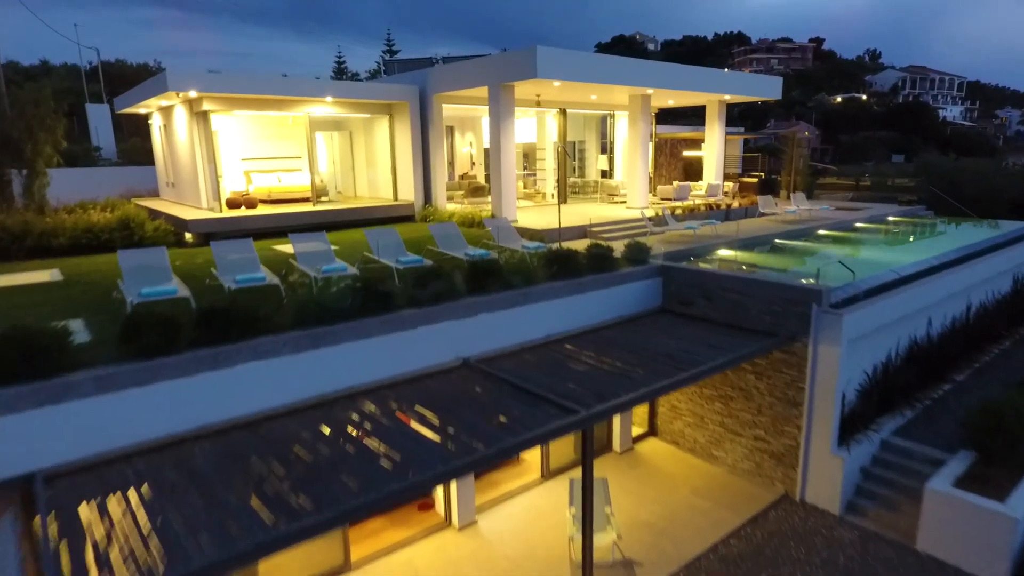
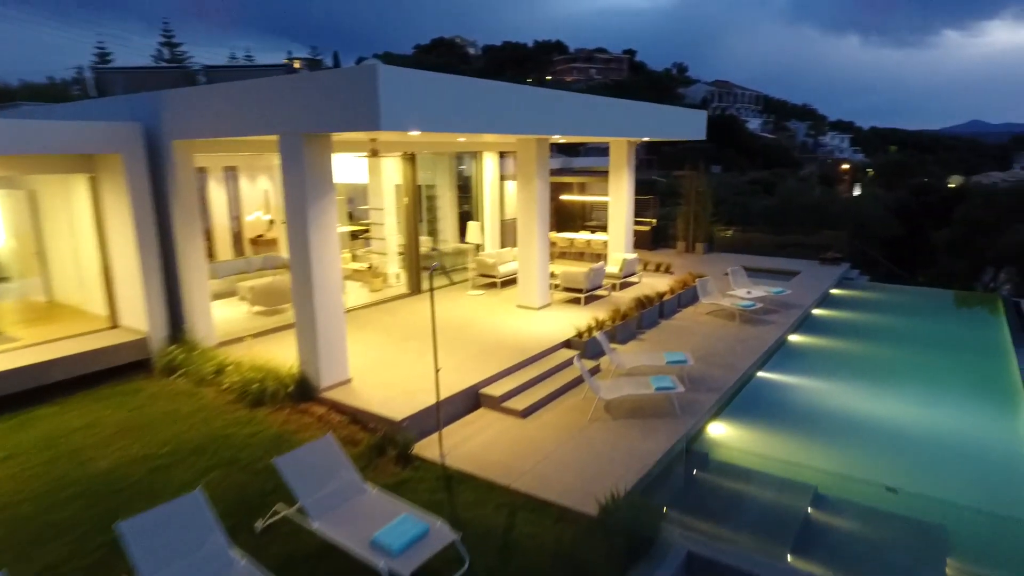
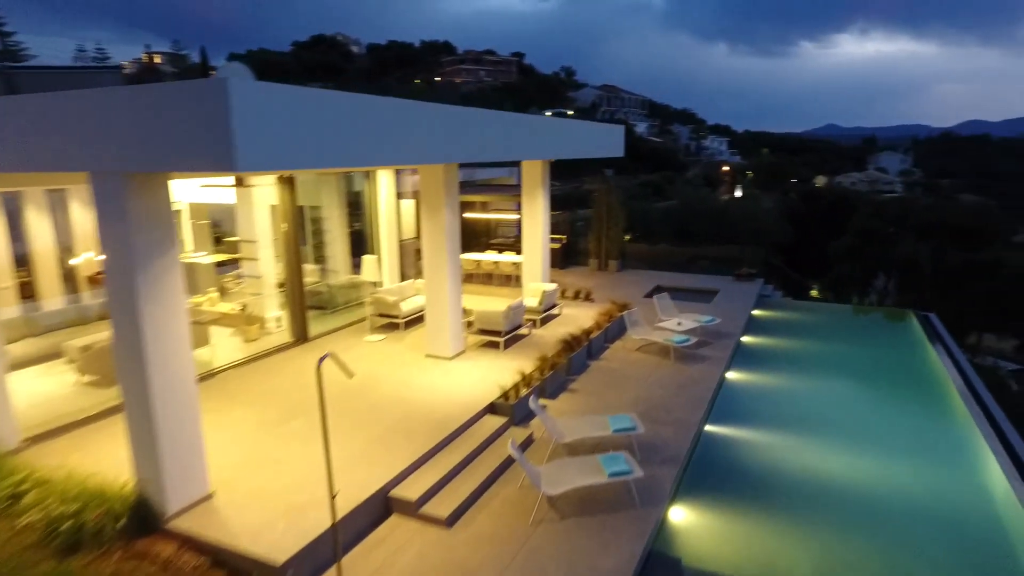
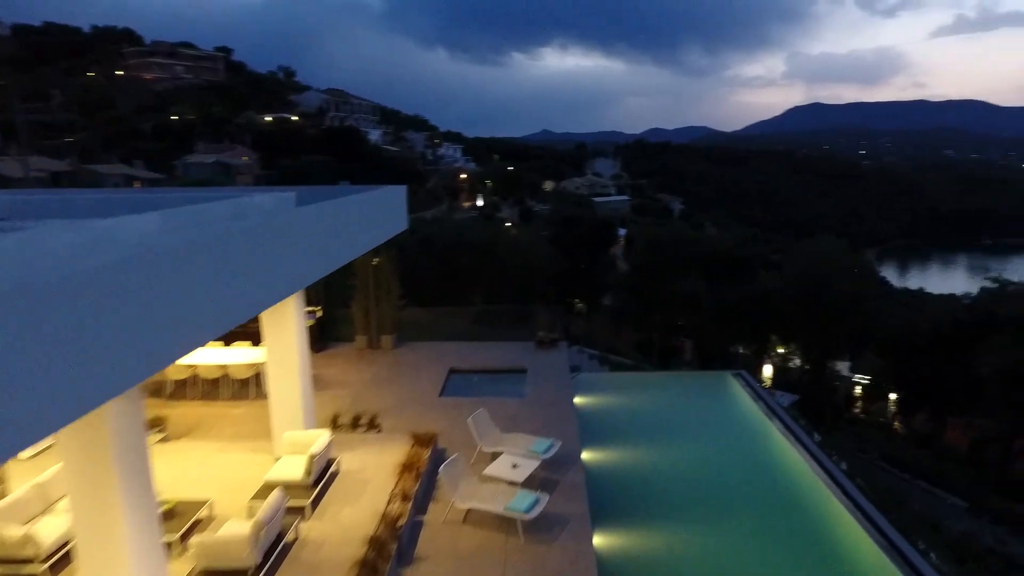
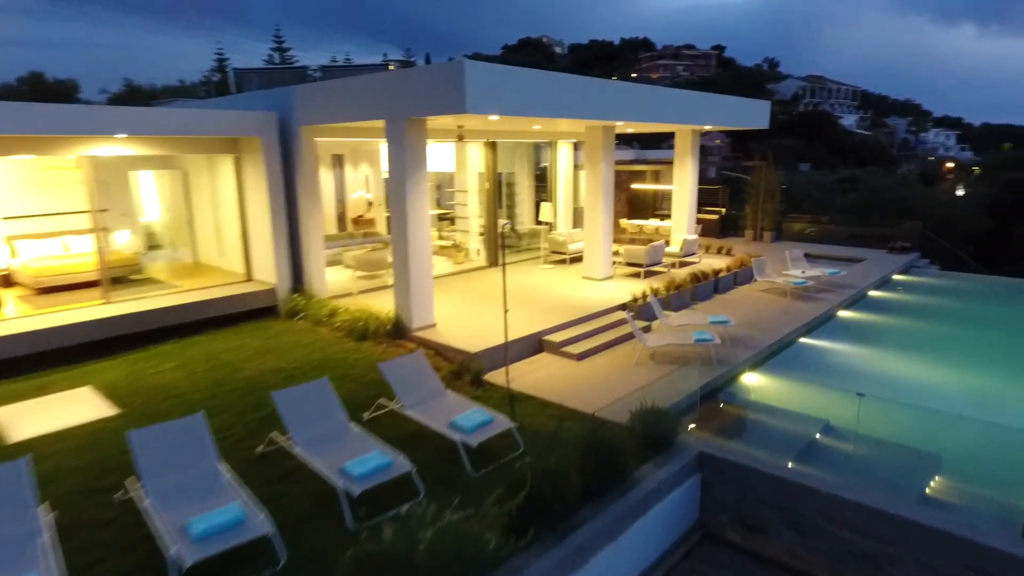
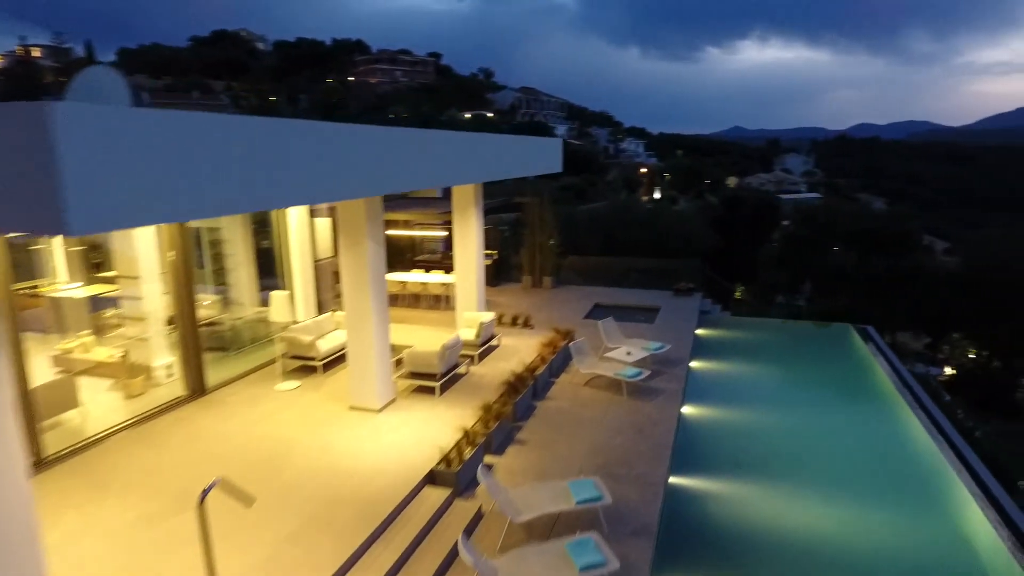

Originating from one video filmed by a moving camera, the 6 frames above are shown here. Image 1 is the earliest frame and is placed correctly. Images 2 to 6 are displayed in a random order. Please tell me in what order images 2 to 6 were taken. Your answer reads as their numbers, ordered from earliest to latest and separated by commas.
5, 2, 3, 6, 4
